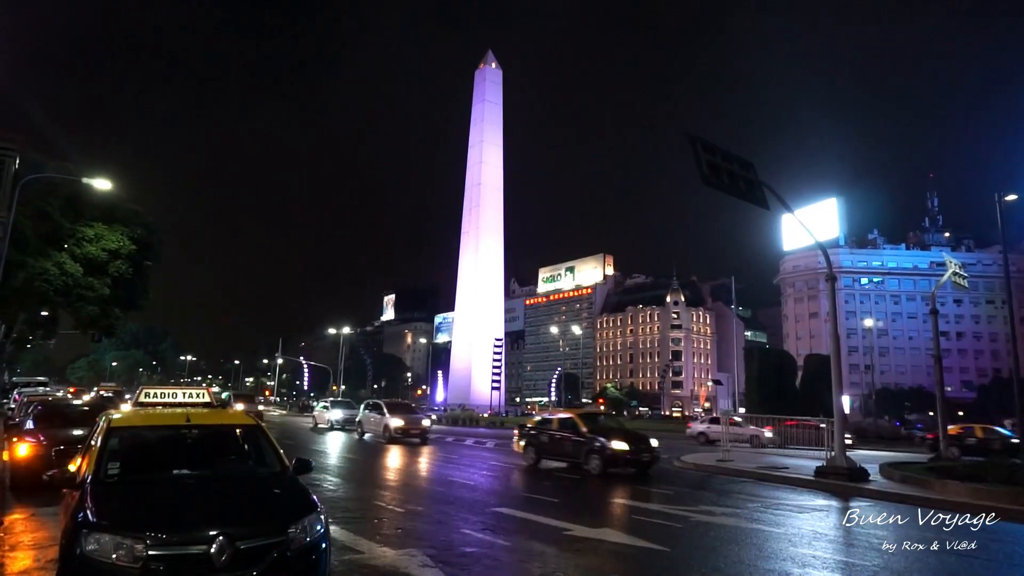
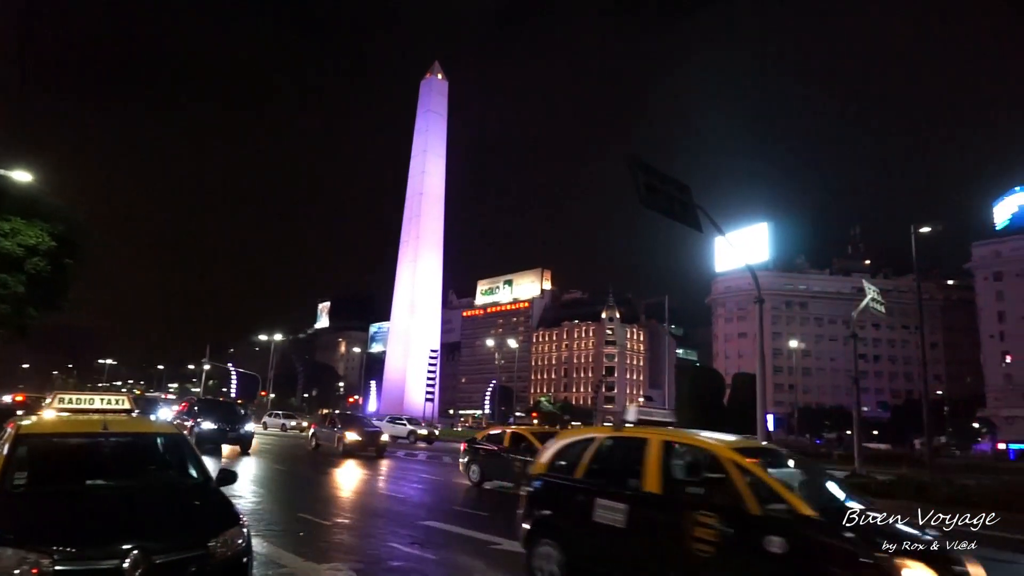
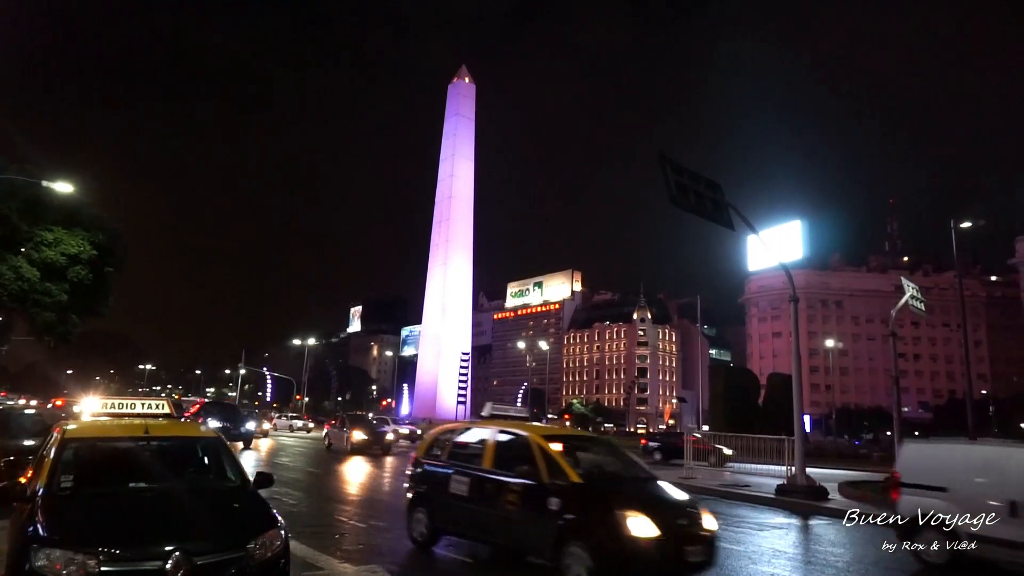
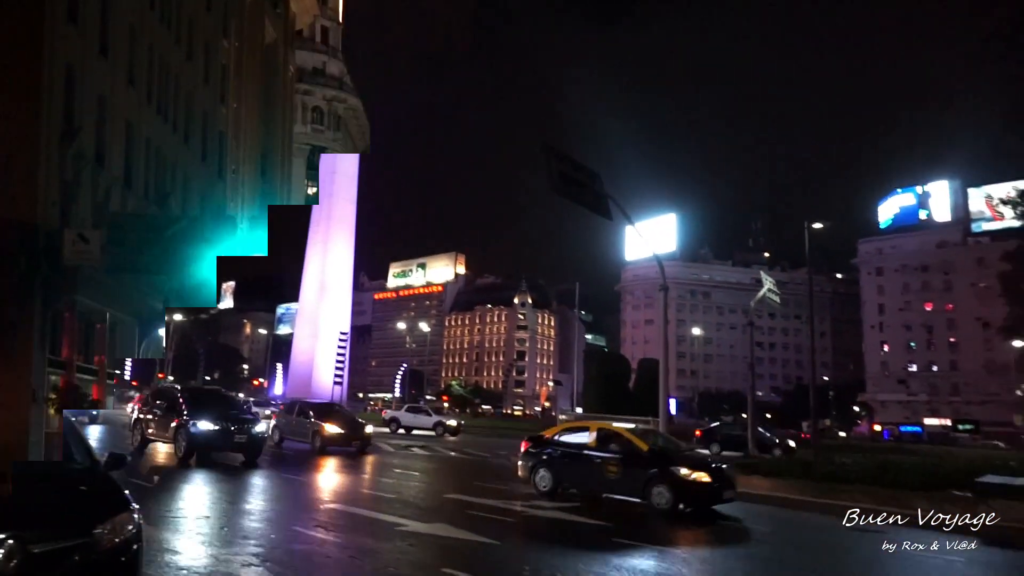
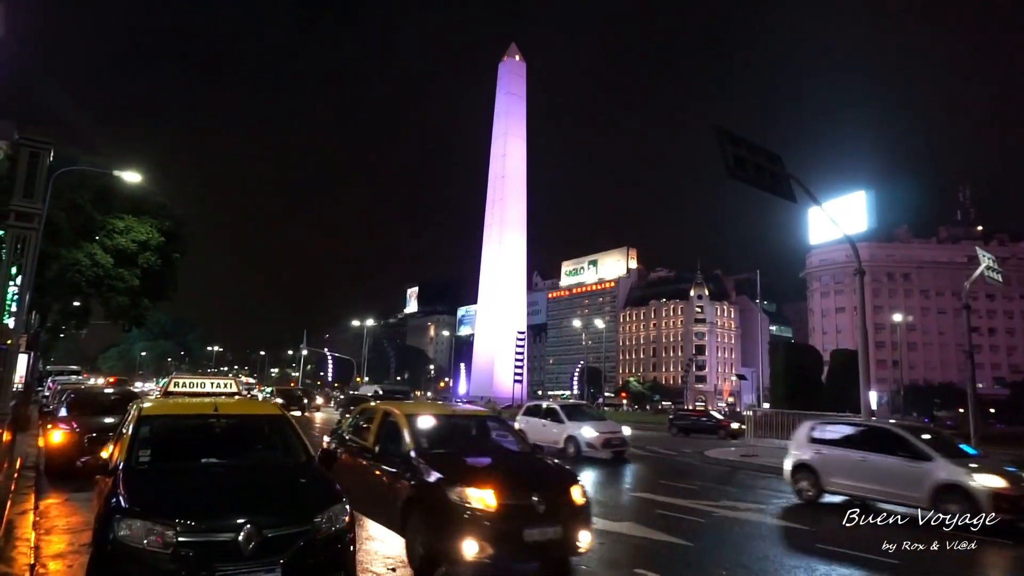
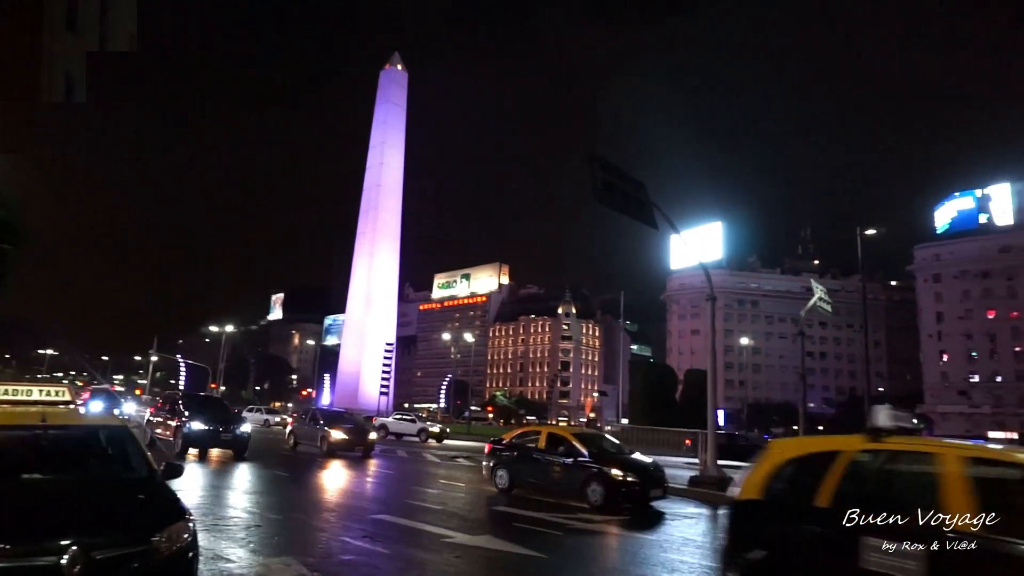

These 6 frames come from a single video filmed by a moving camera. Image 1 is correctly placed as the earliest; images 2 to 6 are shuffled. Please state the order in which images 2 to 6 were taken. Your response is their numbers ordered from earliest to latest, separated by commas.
5, 3, 2, 6, 4
